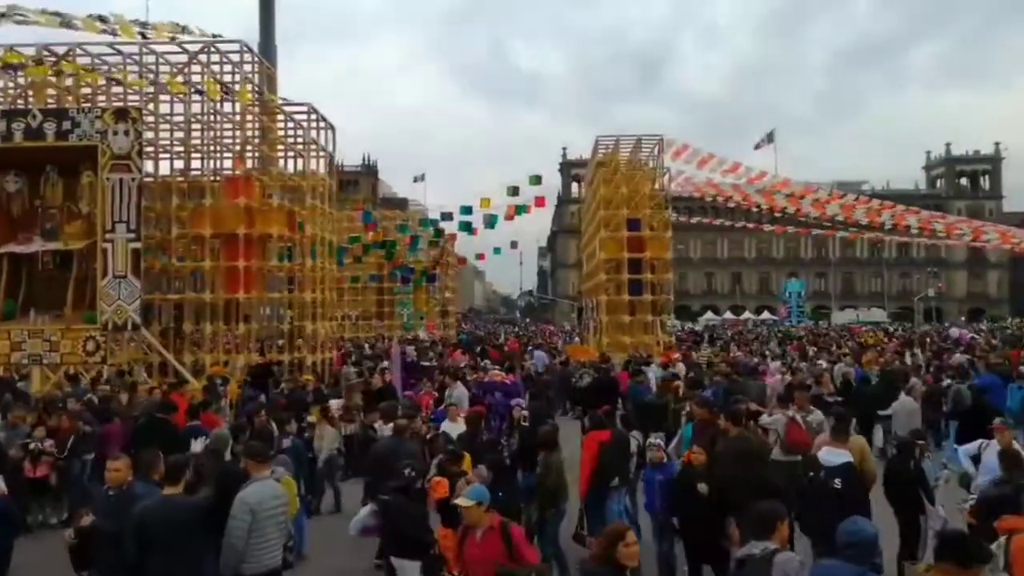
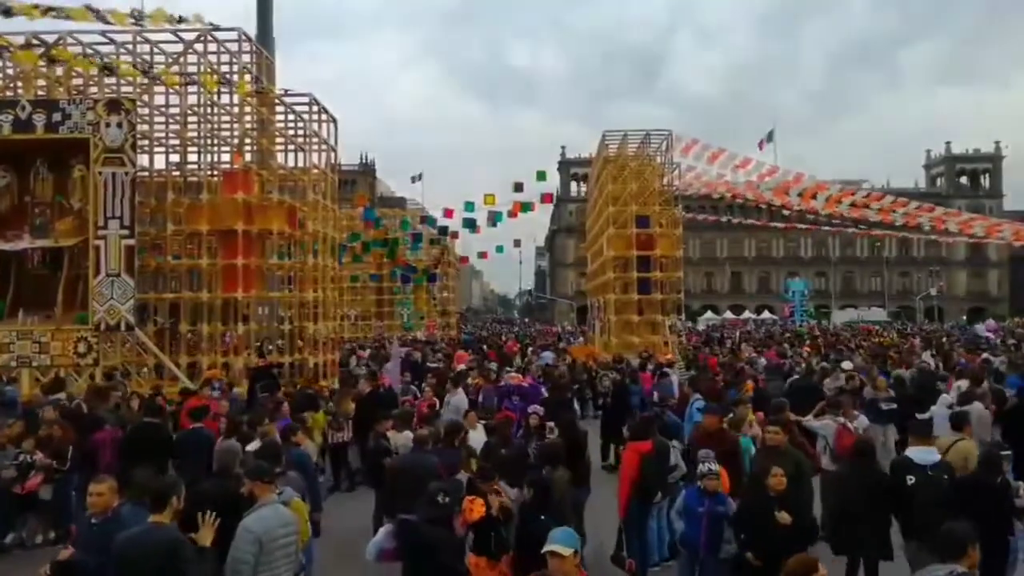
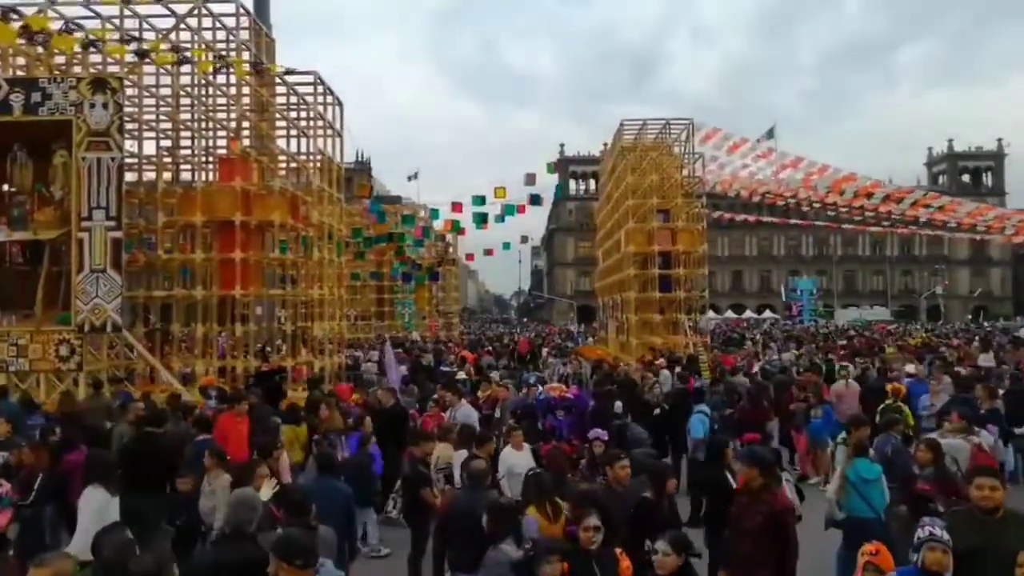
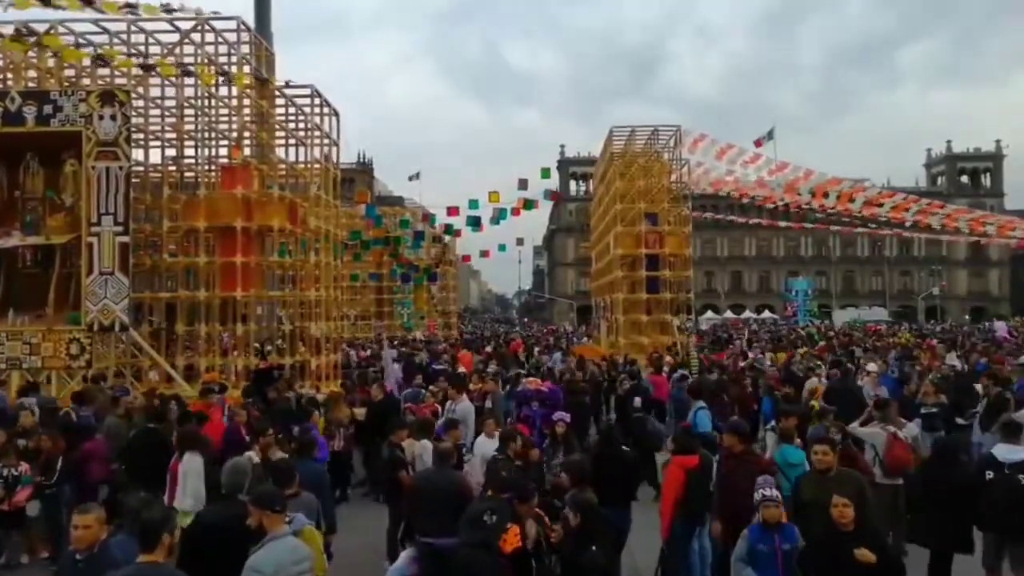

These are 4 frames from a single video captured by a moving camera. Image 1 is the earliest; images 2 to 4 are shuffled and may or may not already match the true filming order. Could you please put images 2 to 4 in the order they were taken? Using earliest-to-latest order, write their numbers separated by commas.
2, 4, 3
